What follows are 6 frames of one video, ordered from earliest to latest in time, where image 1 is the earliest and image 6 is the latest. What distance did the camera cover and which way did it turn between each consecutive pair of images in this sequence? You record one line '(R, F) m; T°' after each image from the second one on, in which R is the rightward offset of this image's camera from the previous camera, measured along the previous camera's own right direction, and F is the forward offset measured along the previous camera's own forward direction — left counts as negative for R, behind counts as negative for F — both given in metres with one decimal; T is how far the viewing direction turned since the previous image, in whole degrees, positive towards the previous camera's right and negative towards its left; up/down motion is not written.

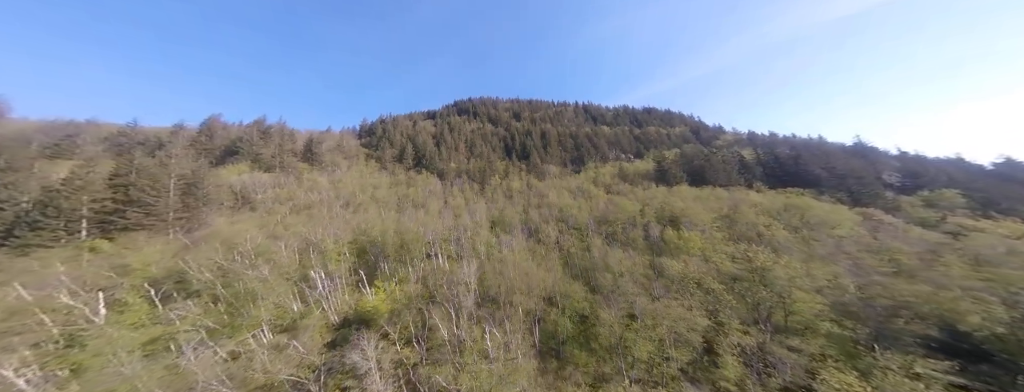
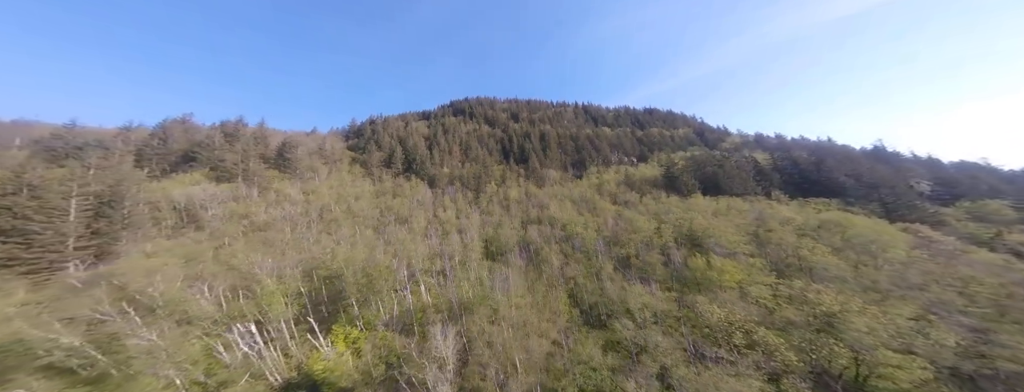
(+0.2, +6.6) m; +1°
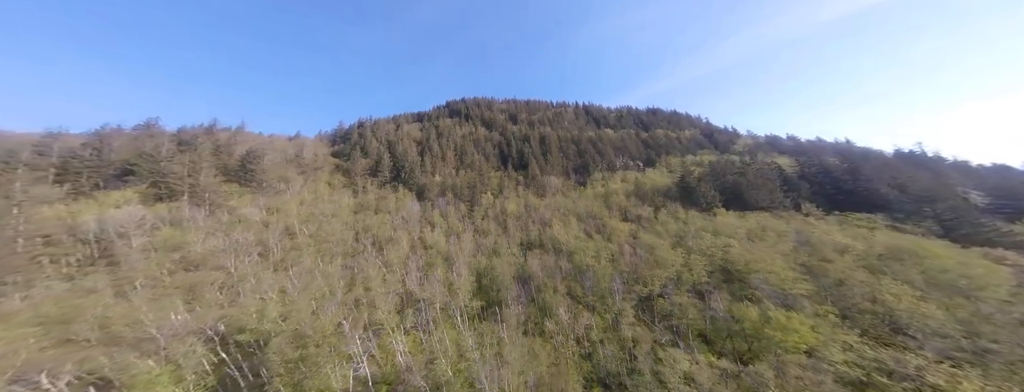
(+0.5, +7.5) m; 0°
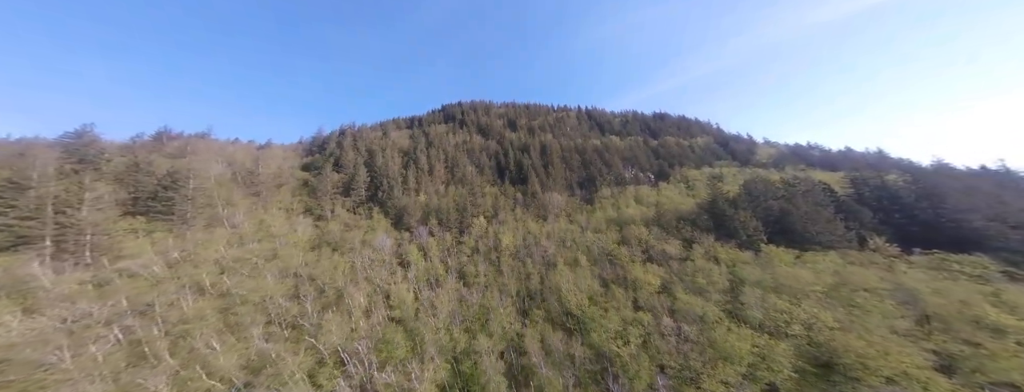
(+0.8, +11.2) m; 0°
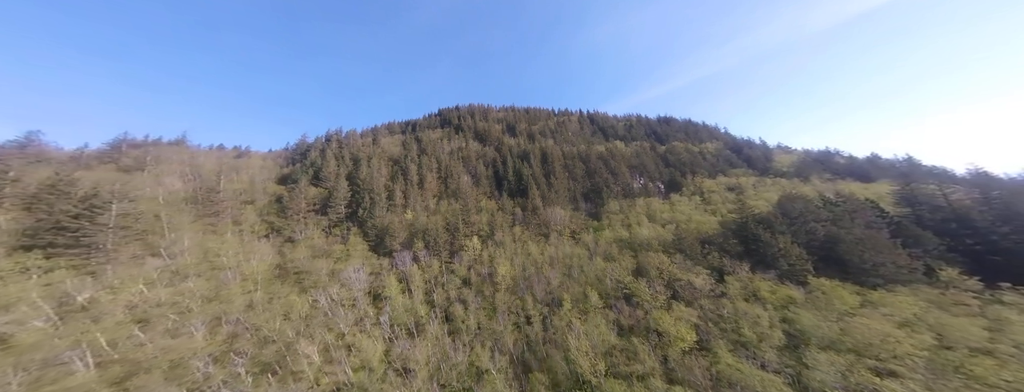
(+0.5, +7.4) m; 0°
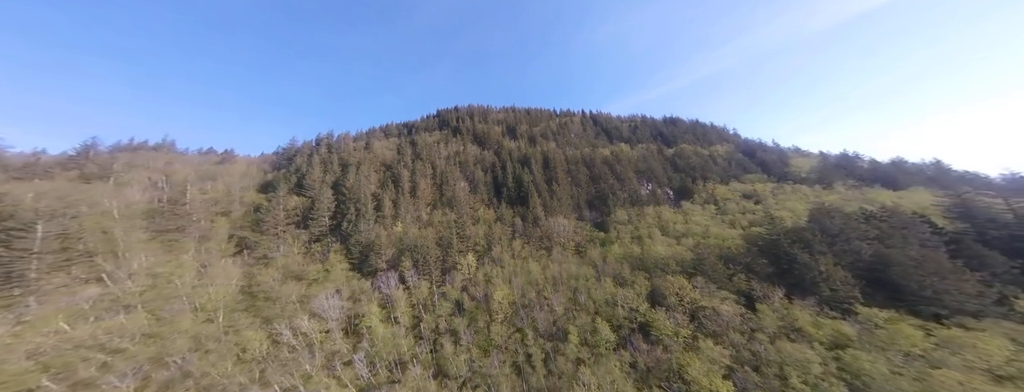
(+0.4, +5.2) m; 0°
